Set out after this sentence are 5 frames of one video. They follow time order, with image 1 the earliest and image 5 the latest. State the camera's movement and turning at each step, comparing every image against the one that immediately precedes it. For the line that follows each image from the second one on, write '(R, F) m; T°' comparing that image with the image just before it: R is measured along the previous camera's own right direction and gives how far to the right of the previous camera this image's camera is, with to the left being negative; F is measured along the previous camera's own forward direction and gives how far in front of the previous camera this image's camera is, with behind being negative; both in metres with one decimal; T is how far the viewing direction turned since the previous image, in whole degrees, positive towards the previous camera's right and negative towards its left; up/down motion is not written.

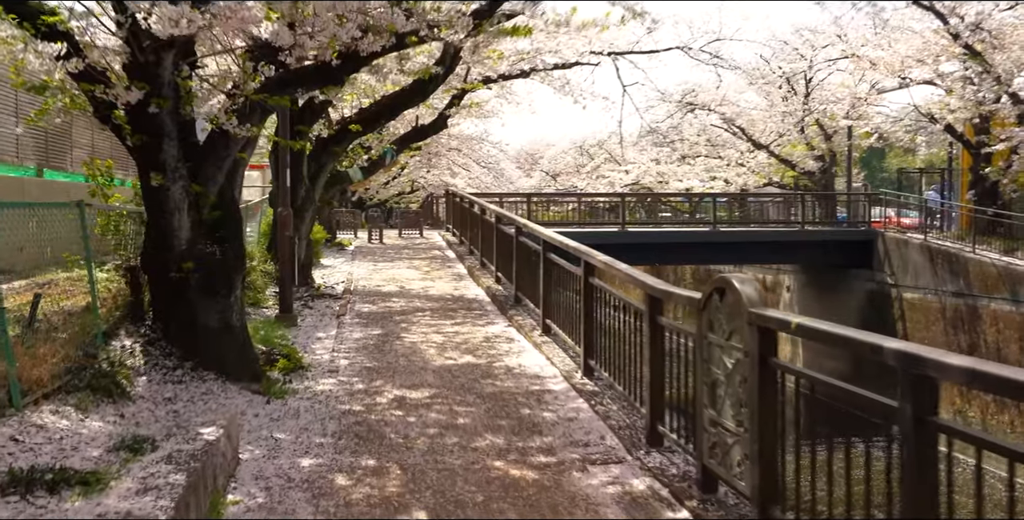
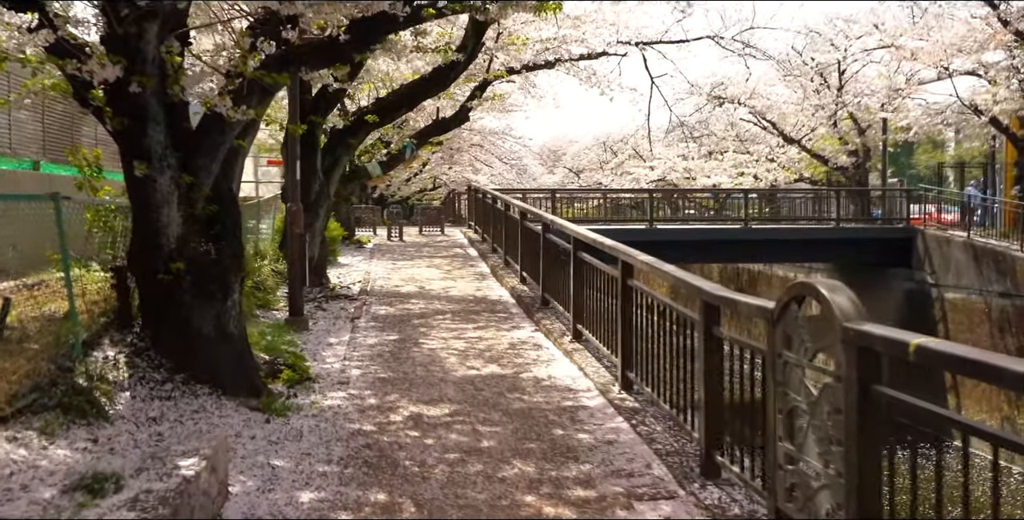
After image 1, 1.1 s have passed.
(-0.1, +0.7) m; -1°
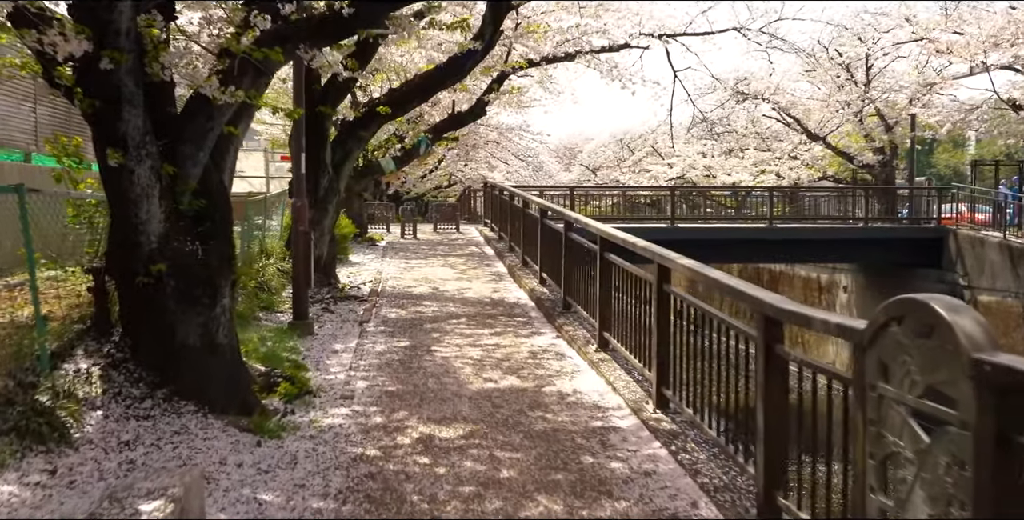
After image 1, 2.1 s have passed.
(-0.1, +0.6) m; -1°
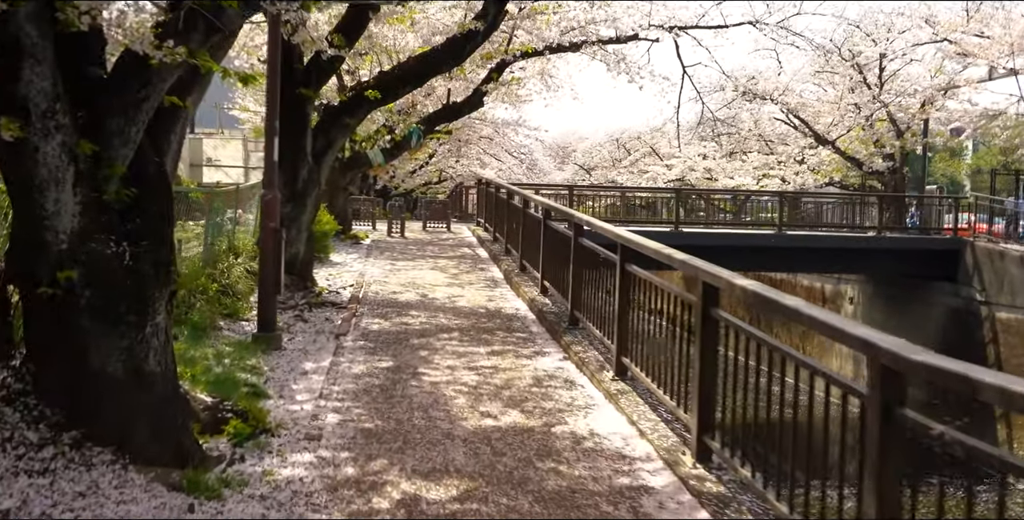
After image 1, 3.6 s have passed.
(-0.1, +1.1) m; +1°
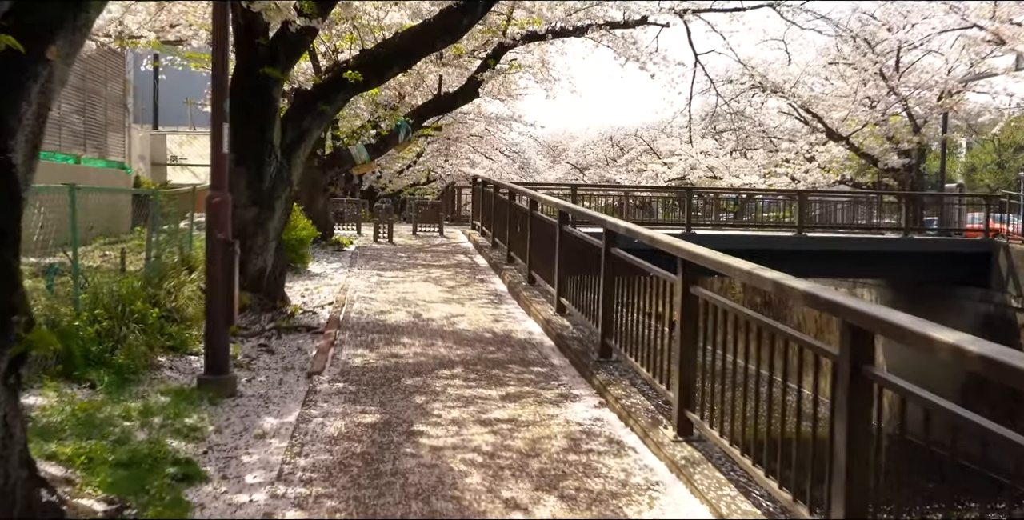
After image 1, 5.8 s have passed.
(-0.2, +1.5) m; +1°
